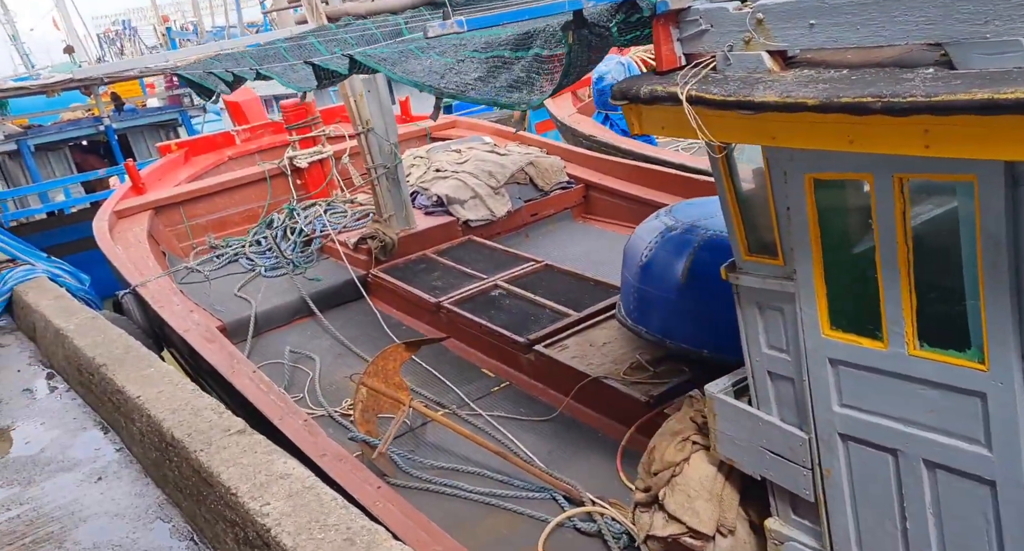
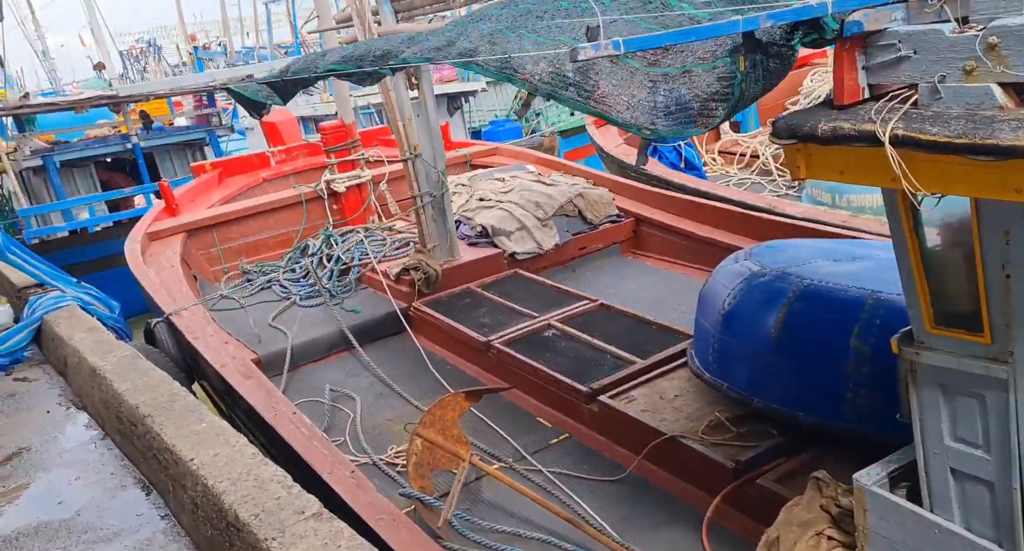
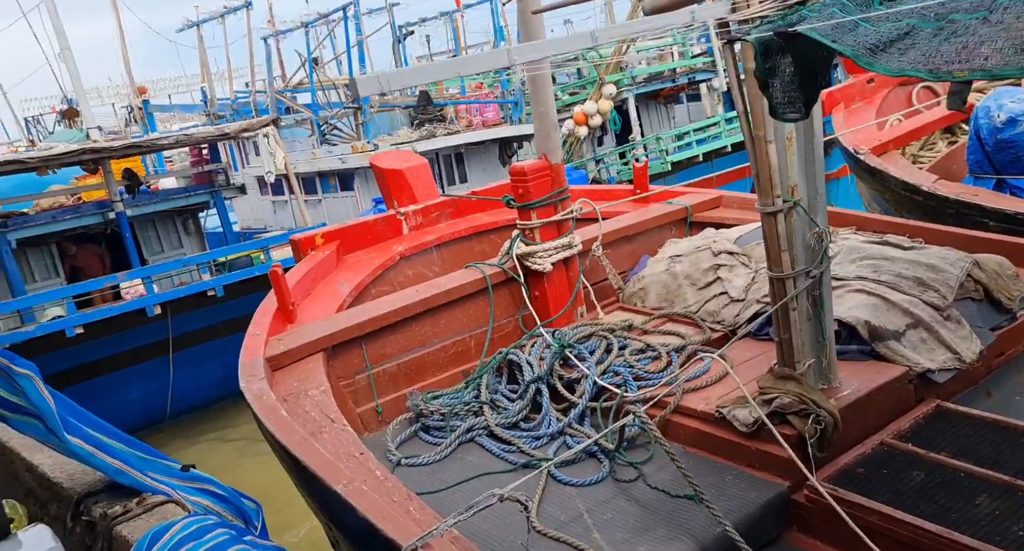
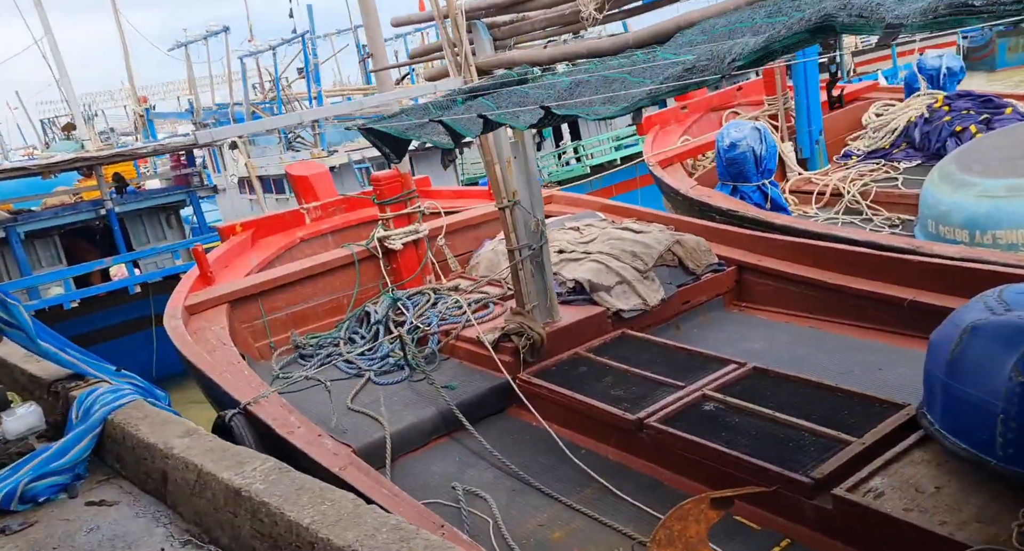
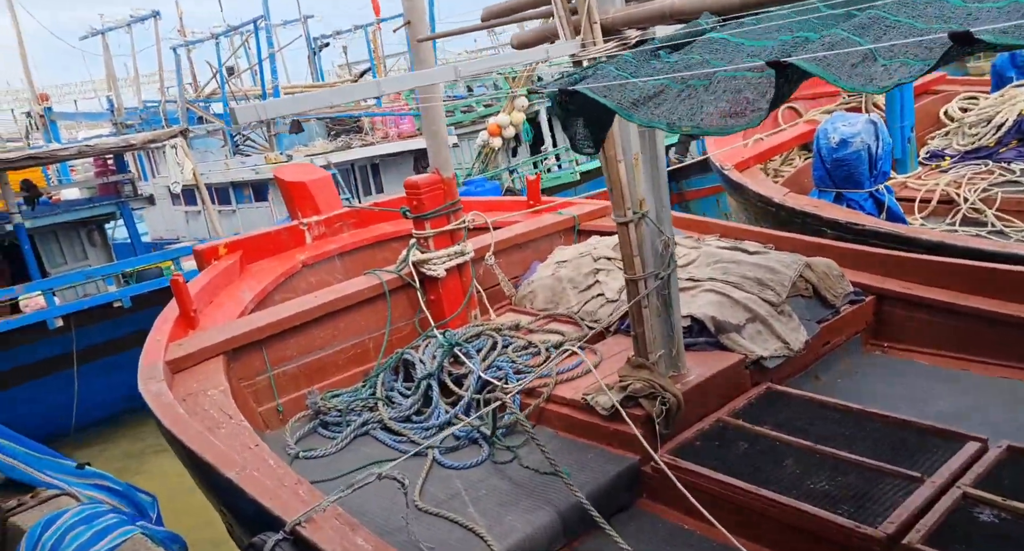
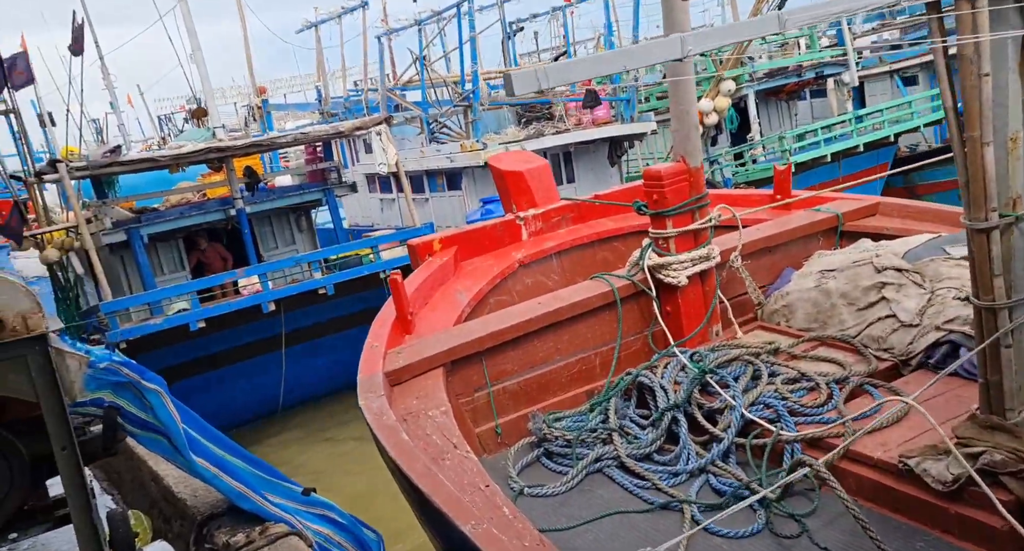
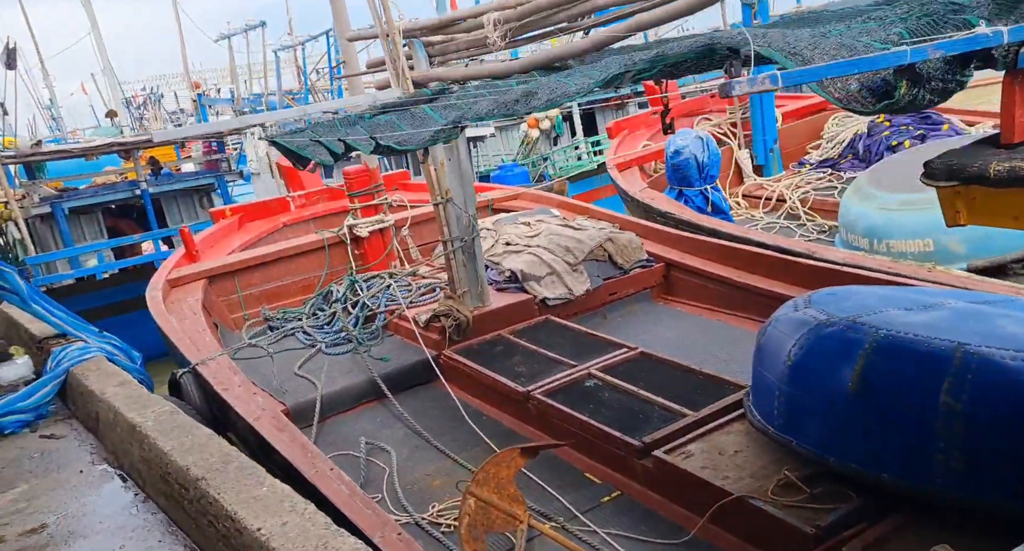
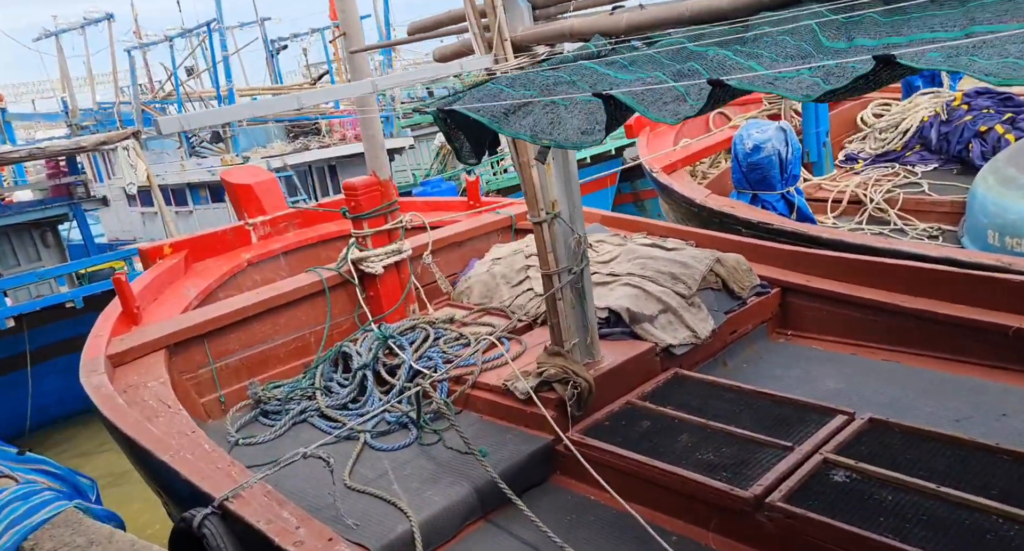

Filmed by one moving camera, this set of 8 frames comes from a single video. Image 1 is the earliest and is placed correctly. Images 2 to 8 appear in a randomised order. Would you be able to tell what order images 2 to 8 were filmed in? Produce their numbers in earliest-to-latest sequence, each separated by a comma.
2, 7, 4, 8, 5, 3, 6
